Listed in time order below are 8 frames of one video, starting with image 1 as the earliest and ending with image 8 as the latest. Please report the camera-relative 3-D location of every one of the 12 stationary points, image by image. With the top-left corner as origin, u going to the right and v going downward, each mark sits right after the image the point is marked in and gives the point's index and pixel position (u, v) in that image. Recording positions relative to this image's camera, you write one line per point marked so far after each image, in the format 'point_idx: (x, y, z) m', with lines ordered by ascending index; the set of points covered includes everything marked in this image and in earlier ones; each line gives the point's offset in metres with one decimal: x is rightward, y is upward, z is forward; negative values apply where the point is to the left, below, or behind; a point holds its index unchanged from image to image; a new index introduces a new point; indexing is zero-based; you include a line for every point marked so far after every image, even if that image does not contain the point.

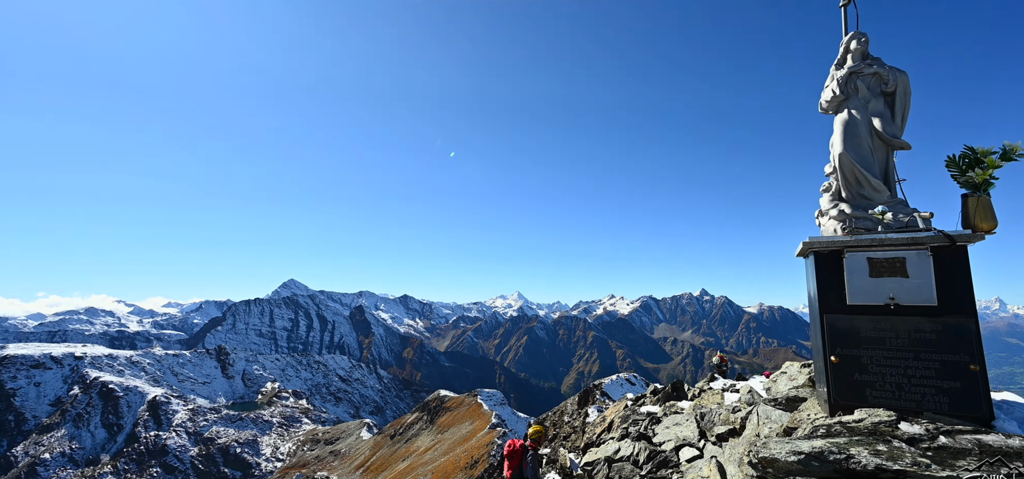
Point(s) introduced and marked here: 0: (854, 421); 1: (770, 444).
0: (+7.3, -4.1, +10.9) m
1: (+5.0, -4.3, +10.4) m
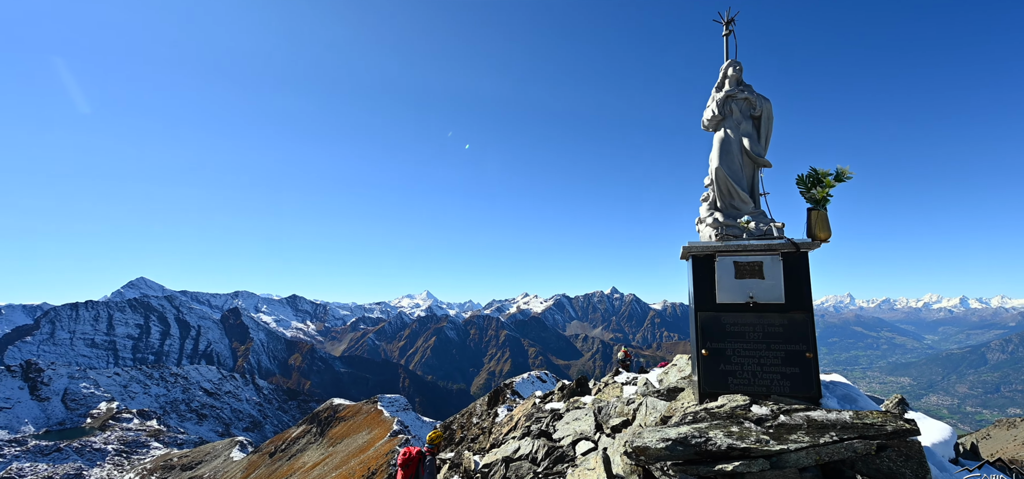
0: (+4.9, -4.2, +12.2) m
1: (+2.8, -4.5, +11.3) m
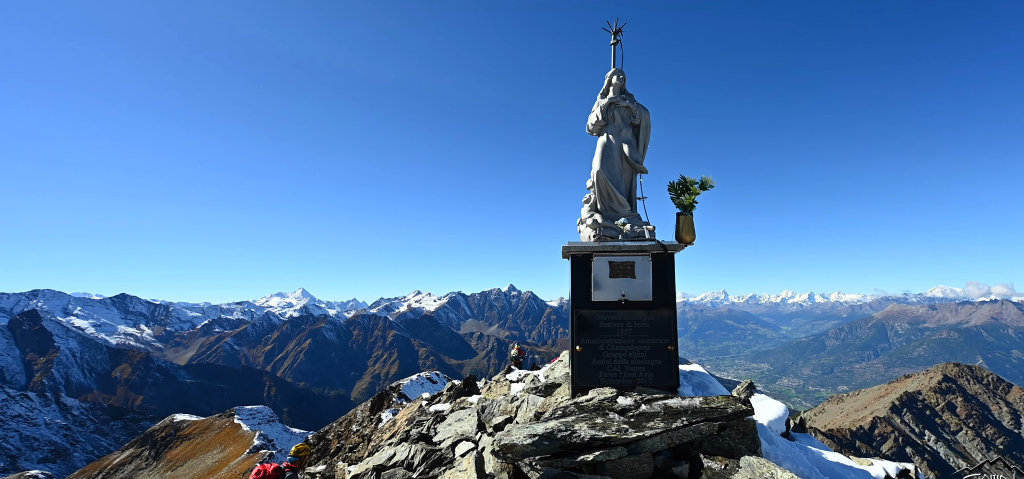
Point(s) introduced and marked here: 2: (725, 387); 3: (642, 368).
0: (+1.8, -4.2, +12.7) m
1: (-0.1, -4.5, +11.3) m
2: (+7.1, -4.9, +16.2) m
3: (+3.8, -3.8, +14.3) m
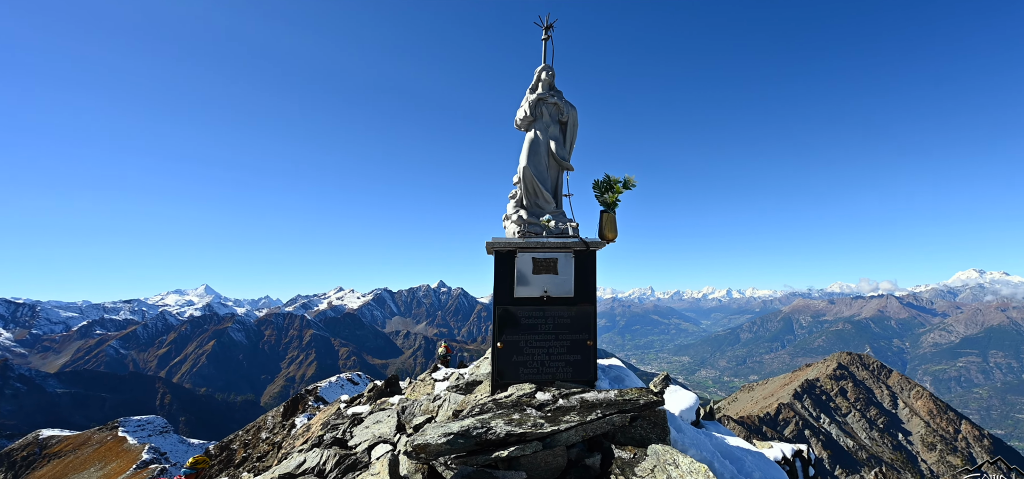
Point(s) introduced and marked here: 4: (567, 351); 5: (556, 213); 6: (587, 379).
0: (-0.2, -4.1, +12.7) m
1: (-2.0, -4.4, +11.1) m
2: (+4.5, -4.9, +16.9) m
3: (+1.5, -3.7, +14.6) m
4: (+1.7, -3.4, +14.7) m
5: (+1.5, +0.9, +16.8) m
6: (+2.3, -4.1, +14.5) m
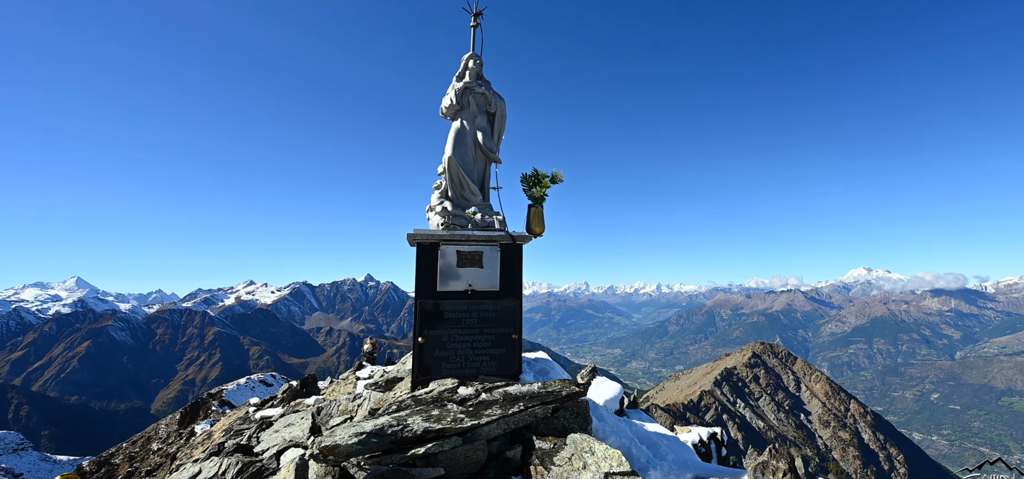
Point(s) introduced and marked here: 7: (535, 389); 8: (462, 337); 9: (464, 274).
0: (-2.2, -3.9, +12.3) m
1: (-3.7, -4.1, +10.4) m
2: (+1.9, -4.6, +17.1) m
3: (-0.7, -3.5, +14.4) m
4: (-0.6, -3.1, +14.5) m
5: (-1.0, +1.2, +16.5) m
6: (0.0, -3.9, +14.4) m
7: (+0.7, -4.0, +13.0) m
8: (-1.5, -2.8, +14.3) m
9: (-1.5, -1.0, +14.6) m
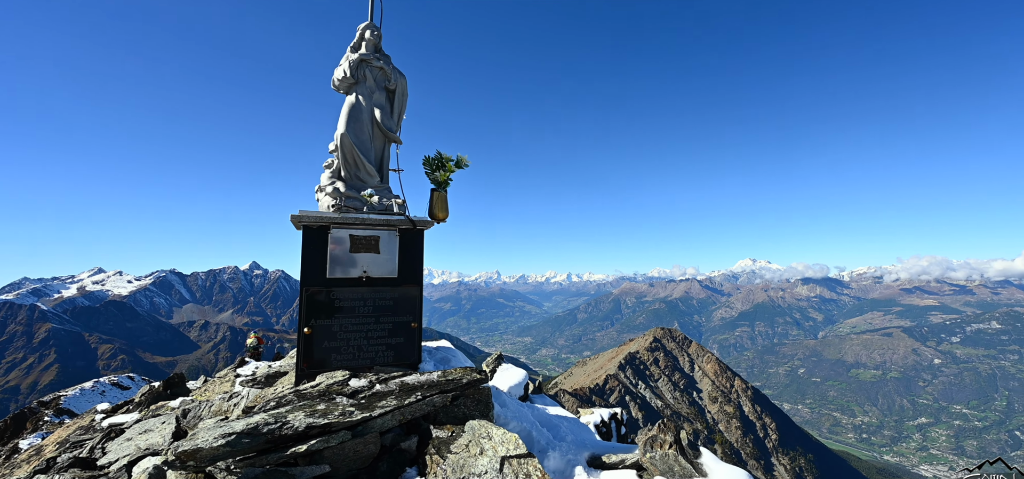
0: (-4.7, -3.5, +11.3) m
1: (-5.9, -3.8, +9.3) m
2: (-1.5, -4.1, +16.8) m
3: (-3.6, -3.0, +13.7) m
4: (-3.5, -2.7, +13.8) m
5: (-4.3, +1.7, +15.7) m
6: (-2.9, -3.5, +13.8) m
7: (-1.9, -3.6, +12.6) m
8: (-4.3, -2.3, +13.5) m
9: (-4.4, -0.5, +13.7) m
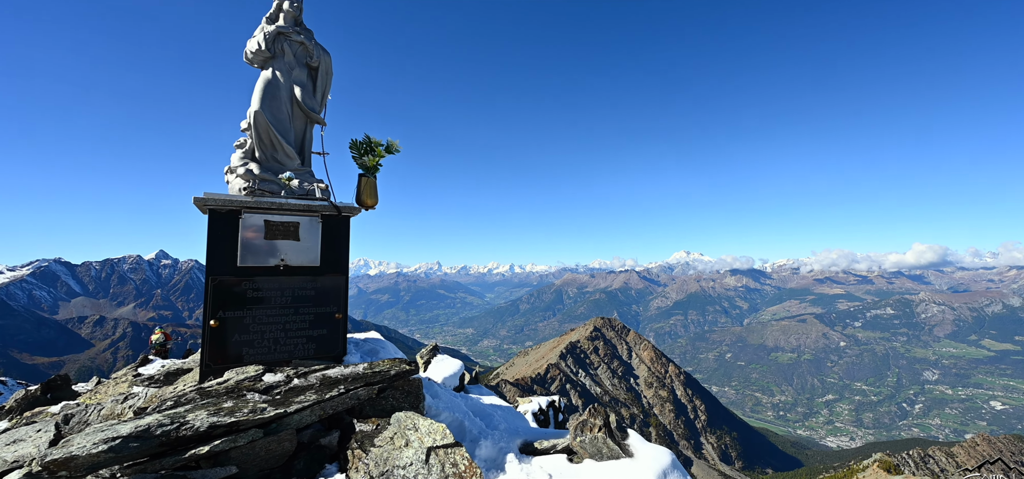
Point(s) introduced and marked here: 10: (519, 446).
0: (-6.3, -3.1, +10.5) m
1: (-7.2, -3.5, +8.3) m
2: (-3.8, -3.7, +16.3) m
3: (-5.5, -2.7, +12.9) m
4: (-5.5, -2.3, +13.1) m
5: (-6.4, +2.1, +14.7) m
6: (-4.8, -3.1, +13.2) m
7: (-3.8, -3.2, +12.1) m
8: (-6.2, -2.0, +12.6) m
9: (-6.3, -0.2, +12.8) m
10: (+0.2, -6.0, +14.2) m
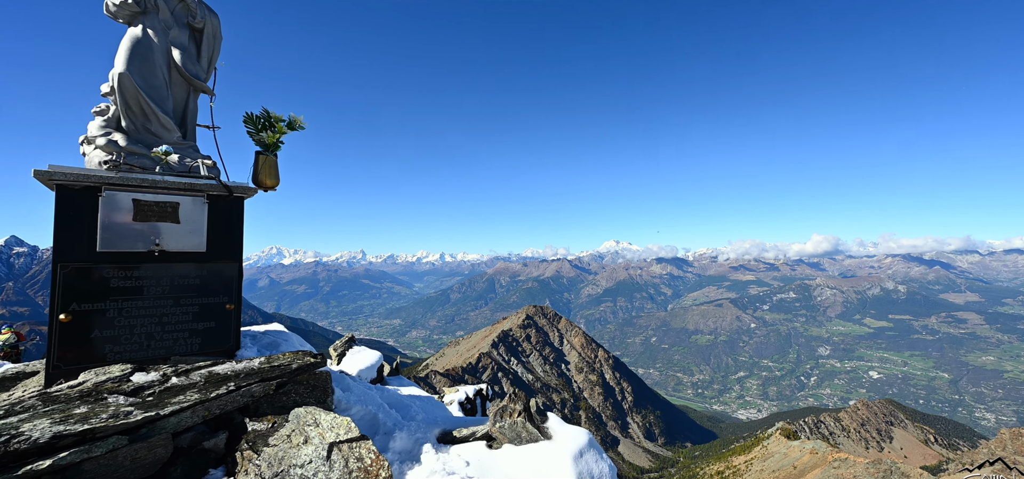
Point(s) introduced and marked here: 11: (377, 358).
0: (-8.2, -2.8, +9.0) m
1: (-8.7, -3.1, +6.7) m
2: (-6.5, -3.2, +15.2) m
3: (-7.8, -2.2, +11.6) m
4: (-7.7, -1.9, +11.7) m
5: (-8.9, +2.5, +13.1) m
6: (-7.1, -2.7, +11.9) m
7: (-5.9, -2.8, +11.0) m
8: (-8.4, -1.6, +11.2) m
9: (-8.5, +0.2, +11.3) m
10: (-2.2, -5.5, +13.7) m
11: (-5.5, -4.4, +18.4) m
